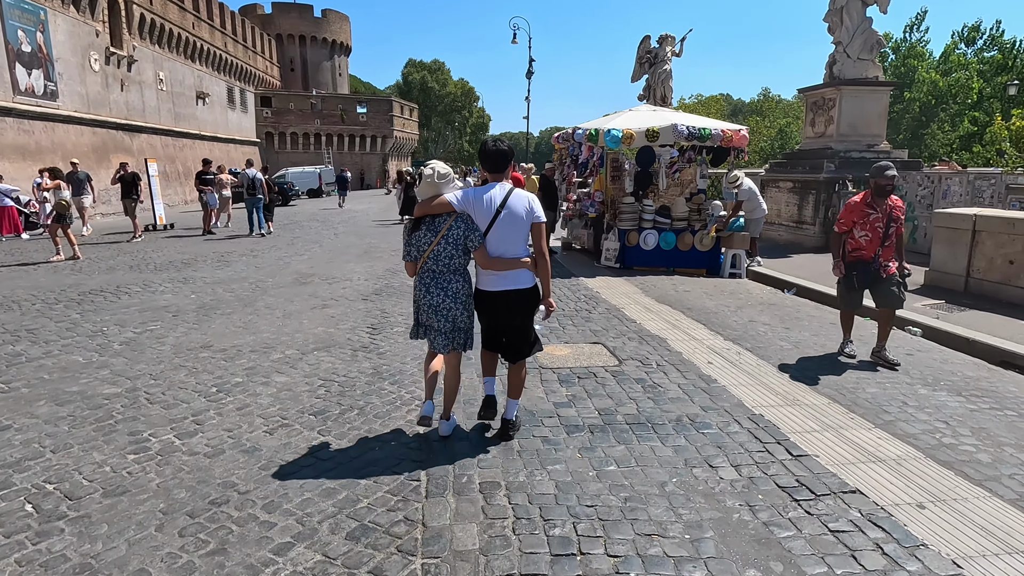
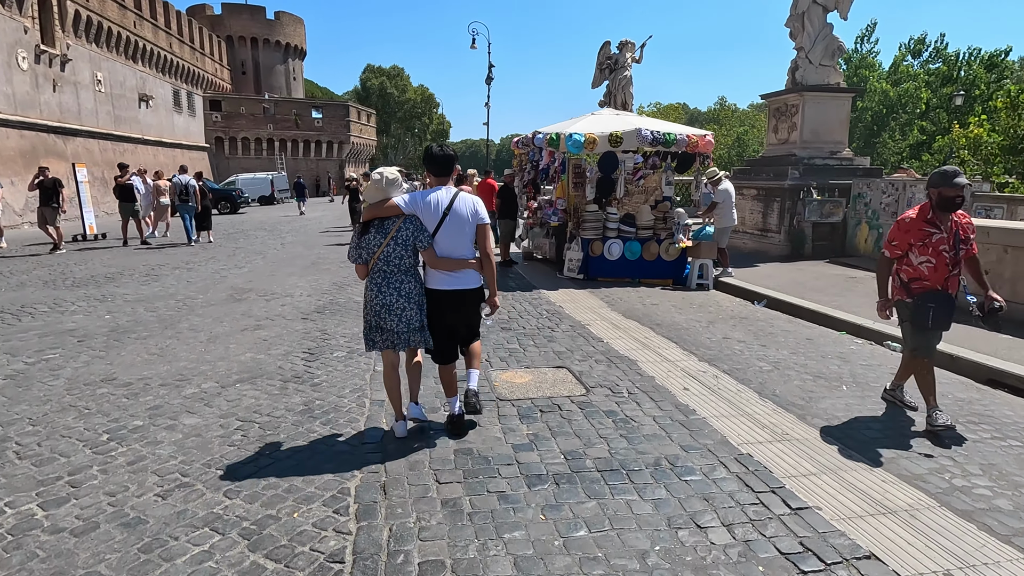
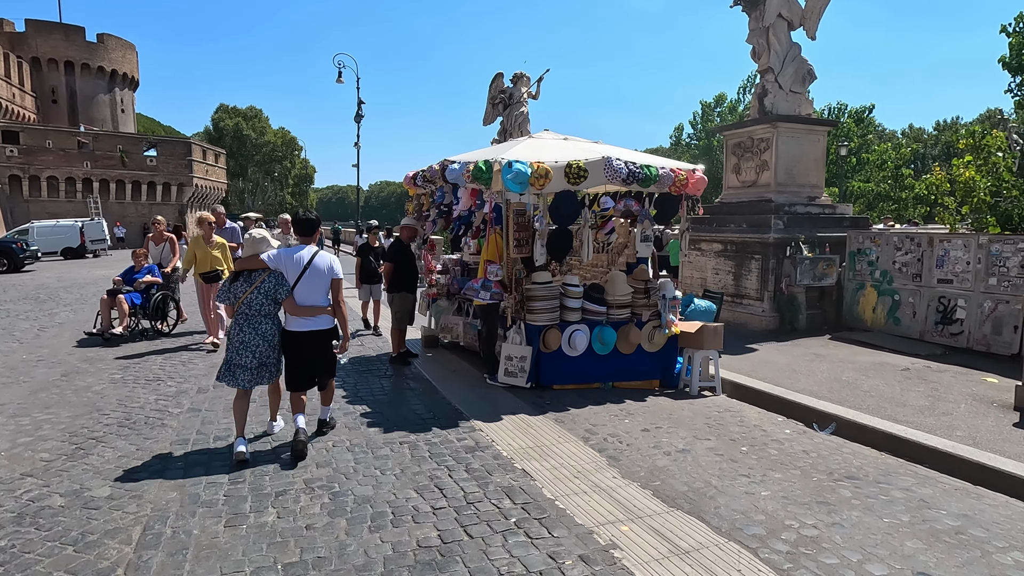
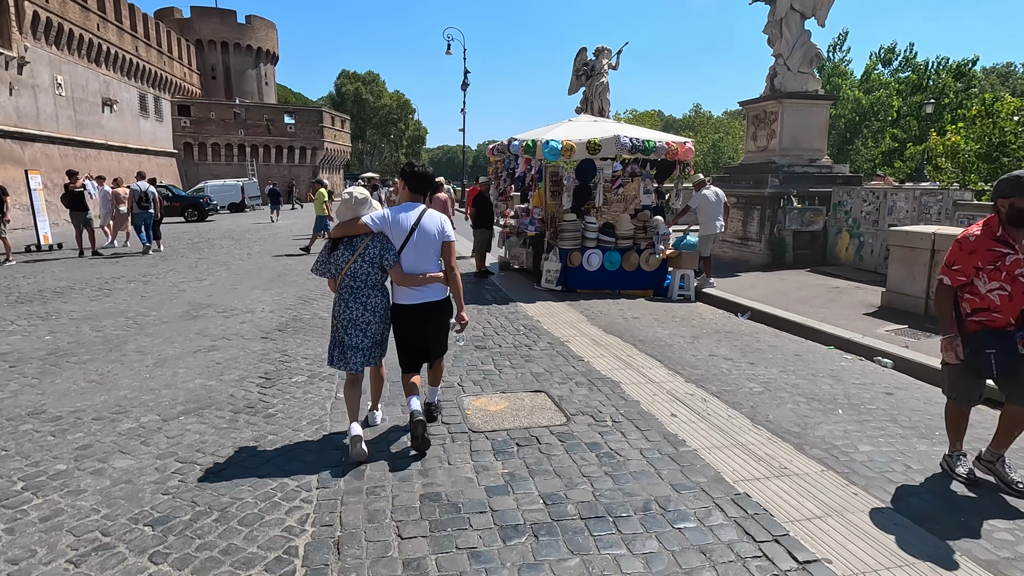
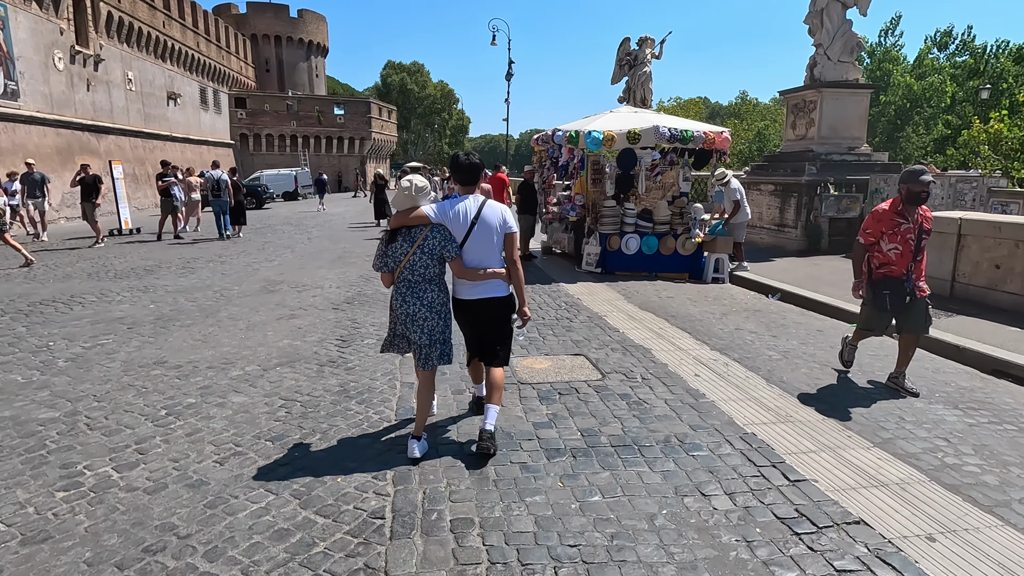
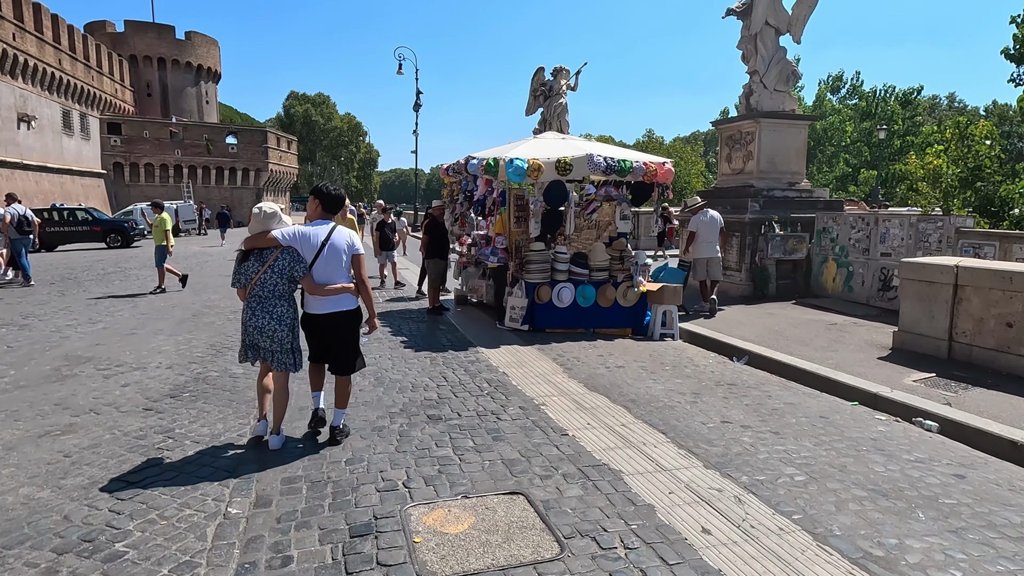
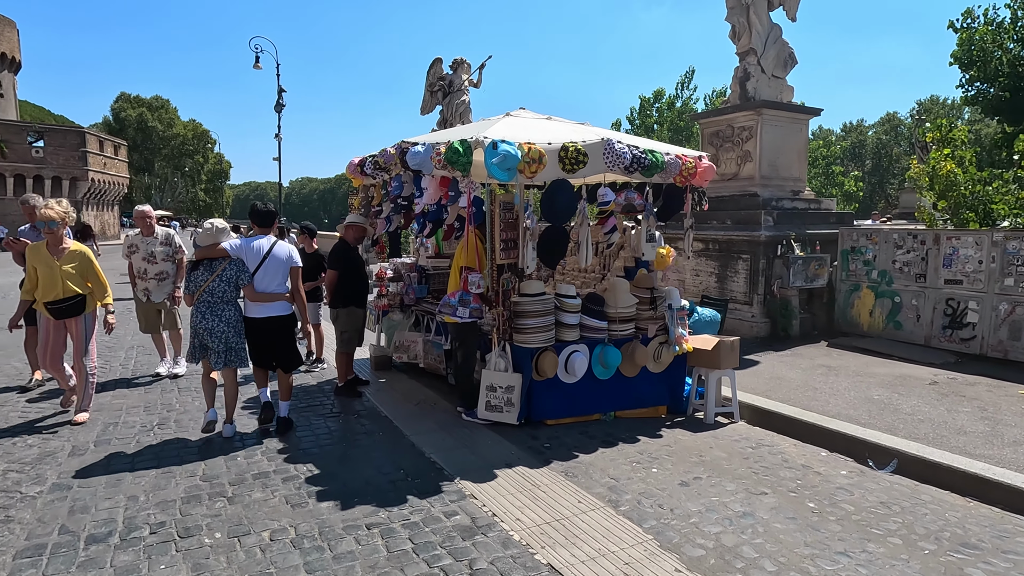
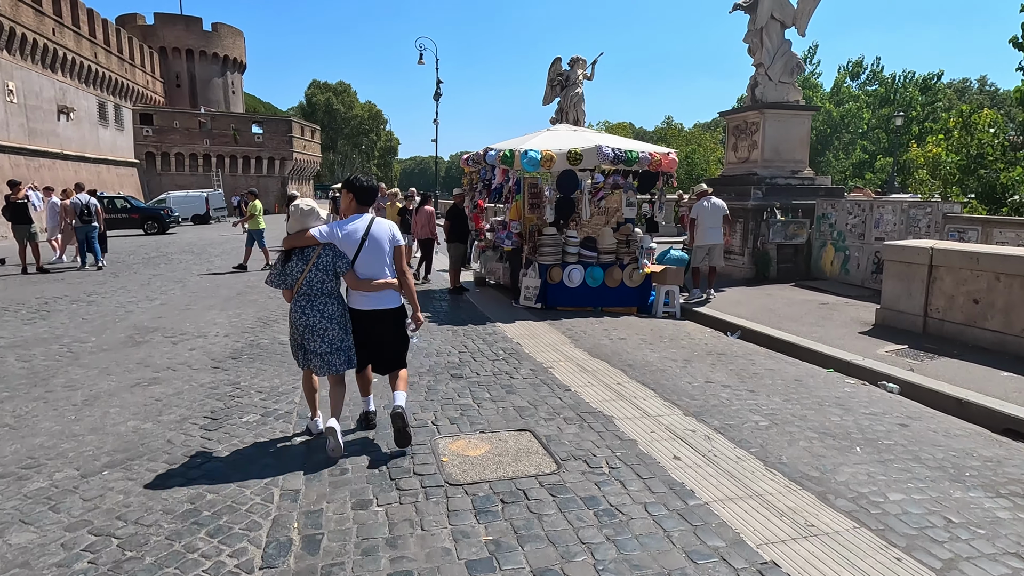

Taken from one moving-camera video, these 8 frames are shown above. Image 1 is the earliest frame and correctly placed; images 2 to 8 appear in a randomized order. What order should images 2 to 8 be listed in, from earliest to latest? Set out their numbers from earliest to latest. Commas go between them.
5, 2, 4, 8, 6, 3, 7
